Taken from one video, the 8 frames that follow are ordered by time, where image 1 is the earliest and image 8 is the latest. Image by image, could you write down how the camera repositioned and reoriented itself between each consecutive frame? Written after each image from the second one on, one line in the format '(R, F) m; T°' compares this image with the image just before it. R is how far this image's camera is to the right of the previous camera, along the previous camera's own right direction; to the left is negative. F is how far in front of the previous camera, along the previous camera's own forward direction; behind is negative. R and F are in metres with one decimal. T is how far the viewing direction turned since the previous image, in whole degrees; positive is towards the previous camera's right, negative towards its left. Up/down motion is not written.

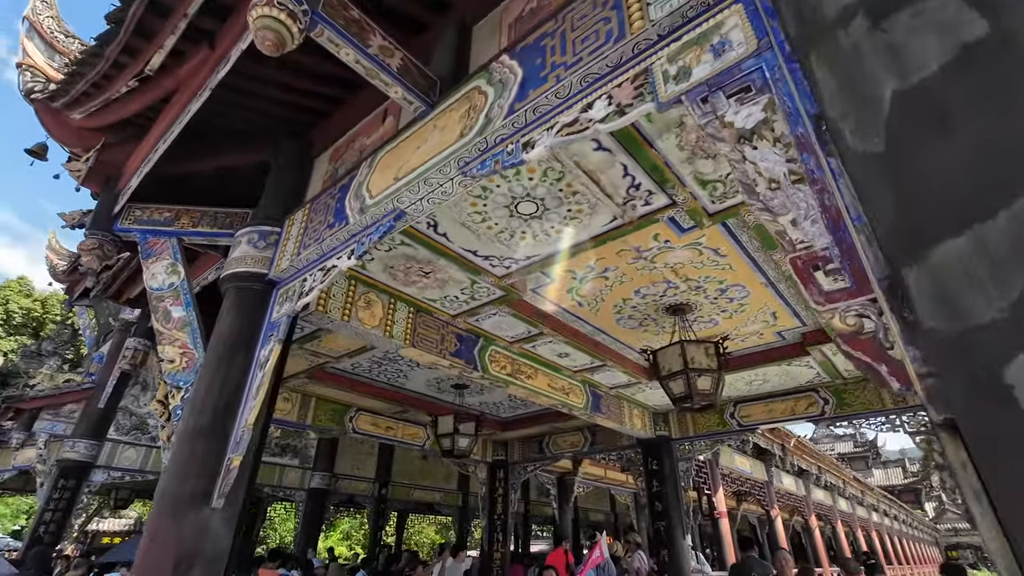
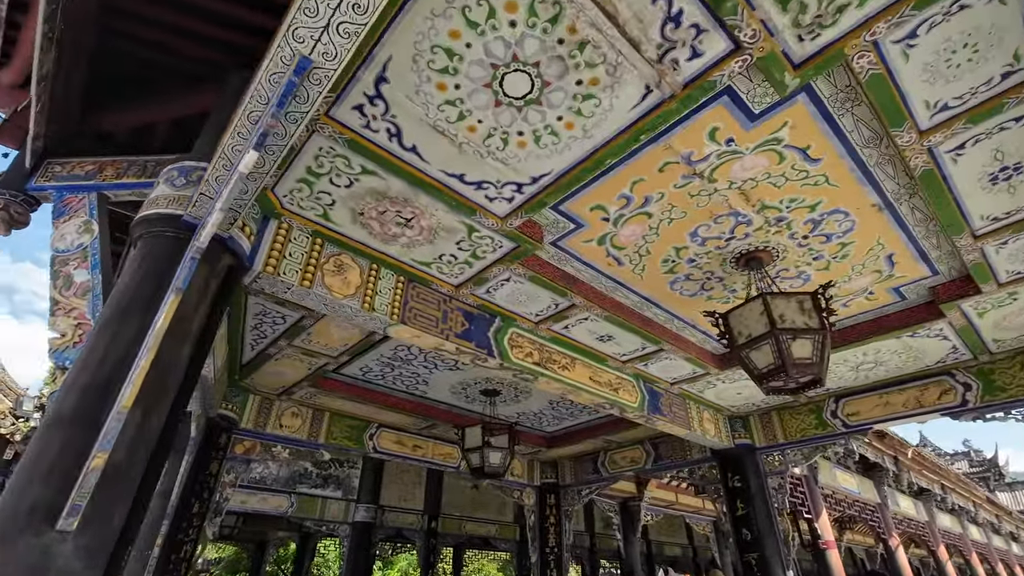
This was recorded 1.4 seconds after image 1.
(+0.3, +1.2) m; -6°
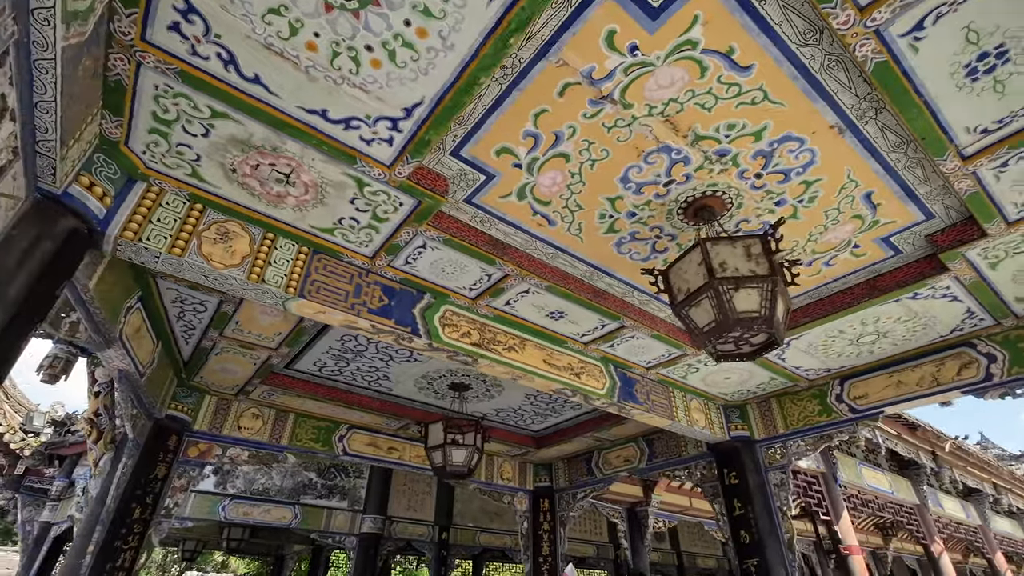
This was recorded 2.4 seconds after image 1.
(+0.8, +0.5) m; -4°
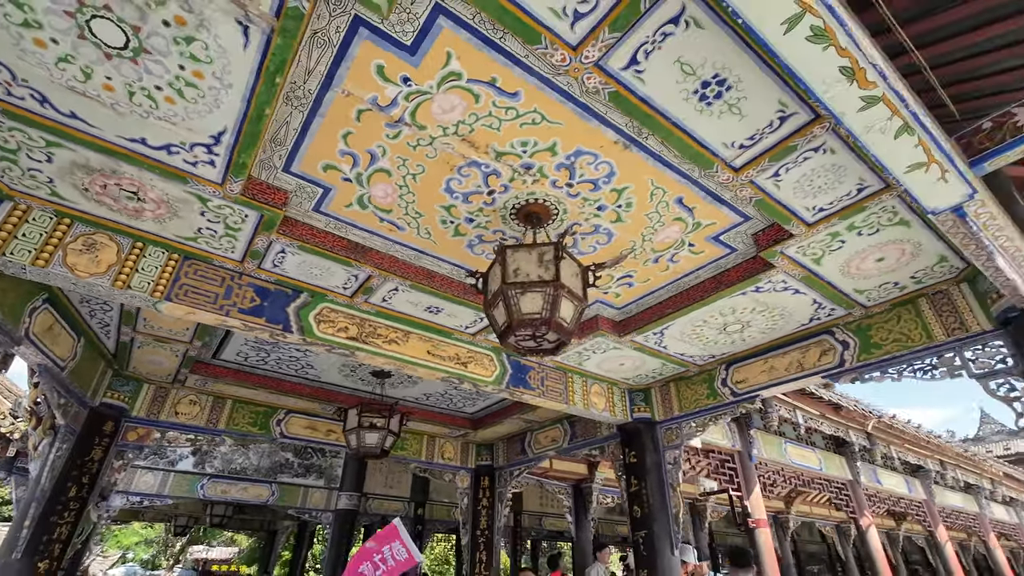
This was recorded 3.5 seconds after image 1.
(+1.2, -0.3) m; -1°
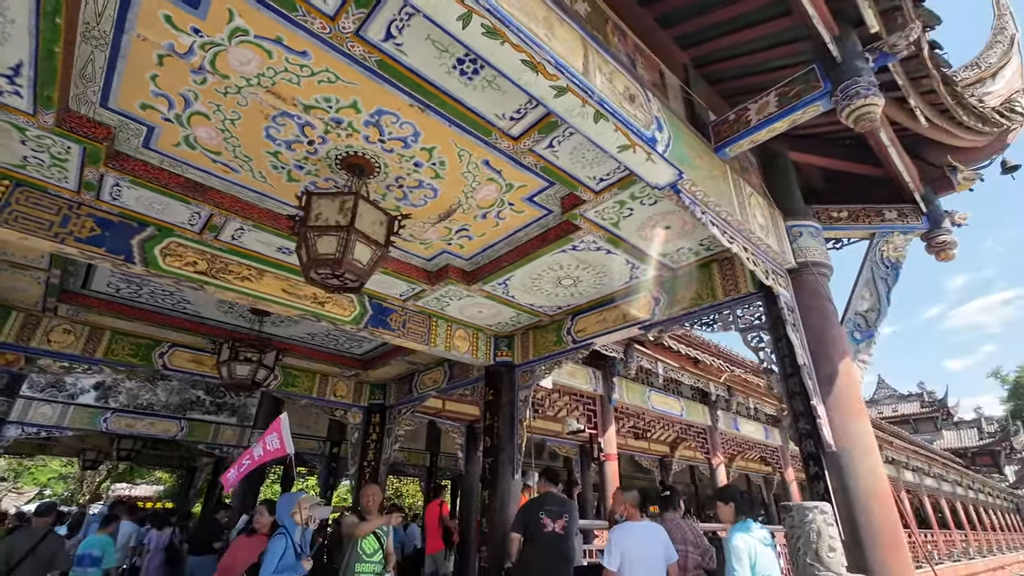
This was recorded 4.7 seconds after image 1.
(+1.1, -0.5) m; +5°
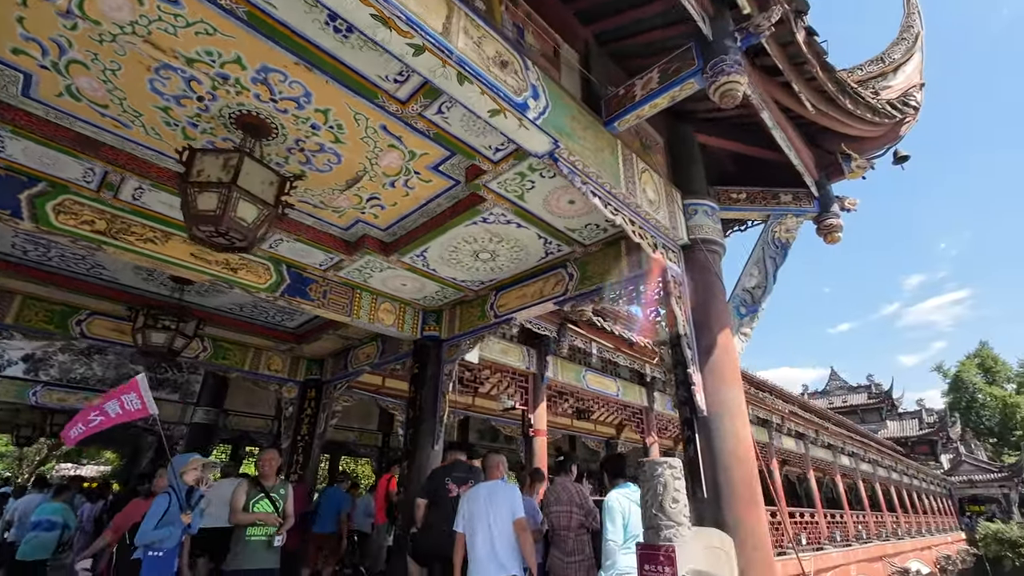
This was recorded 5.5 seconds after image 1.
(+0.6, -0.1) m; +3°
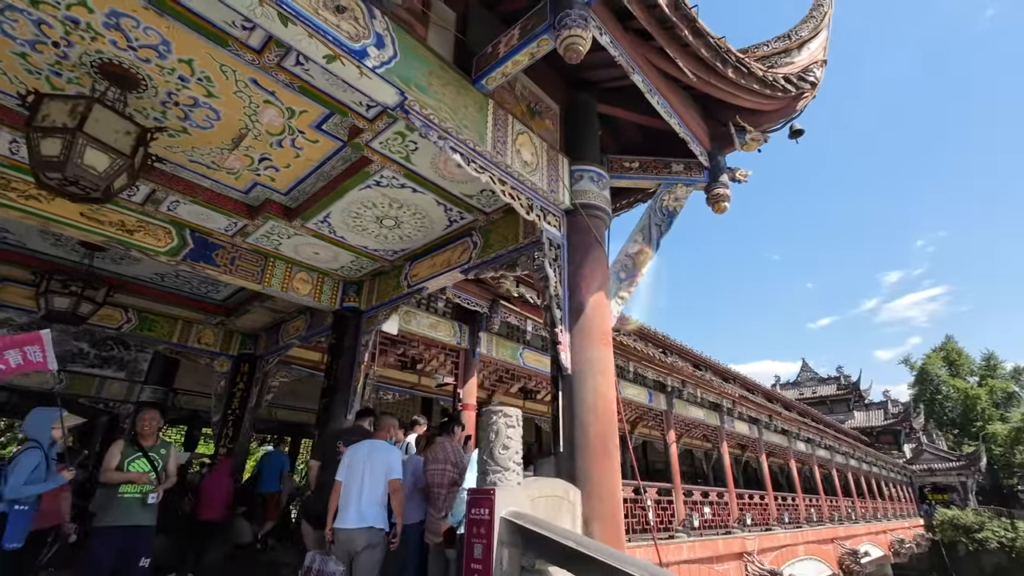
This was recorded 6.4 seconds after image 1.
(+0.9, 0.0) m; +2°
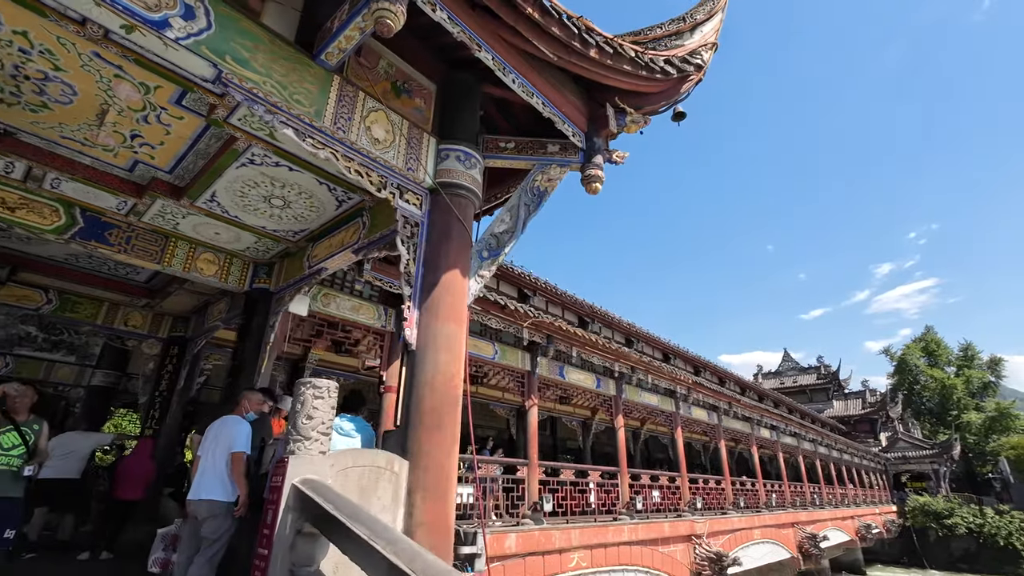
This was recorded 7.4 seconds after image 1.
(+1.2, -0.1) m; +1°
